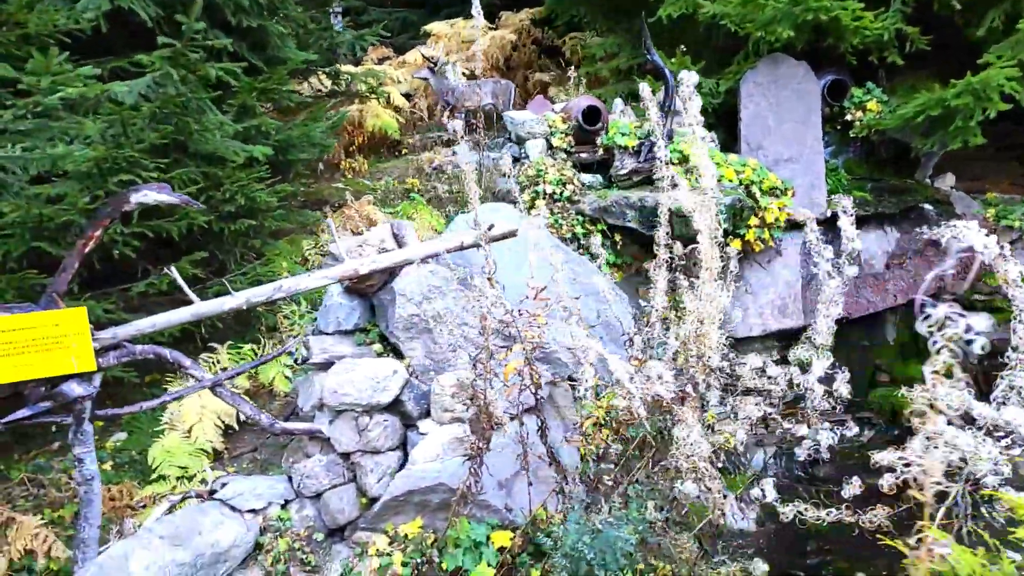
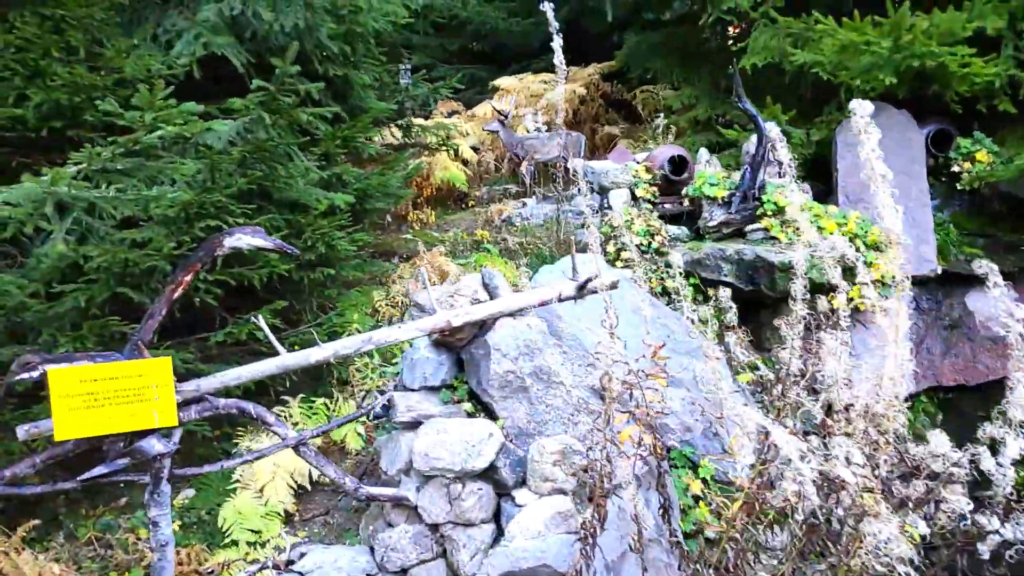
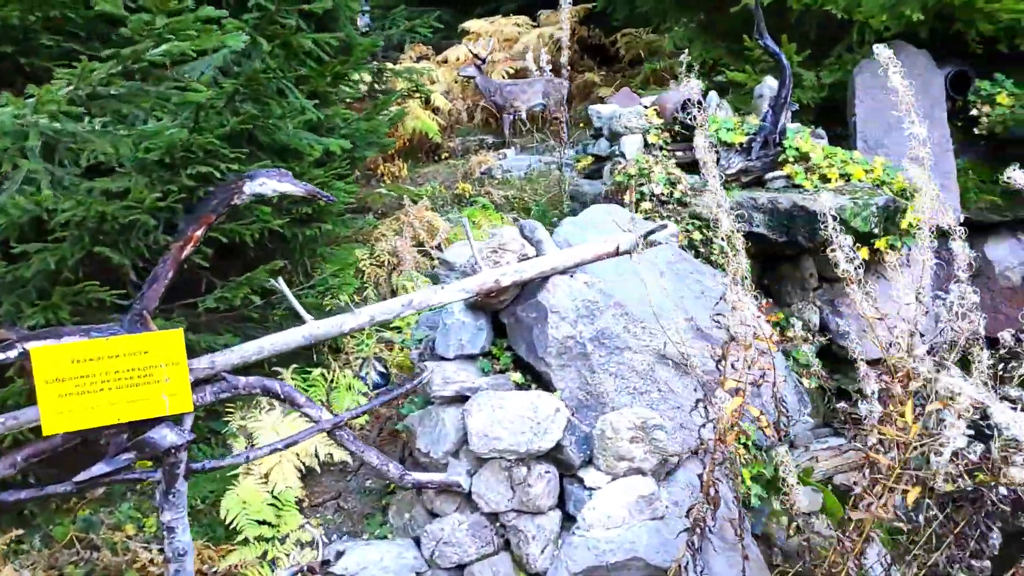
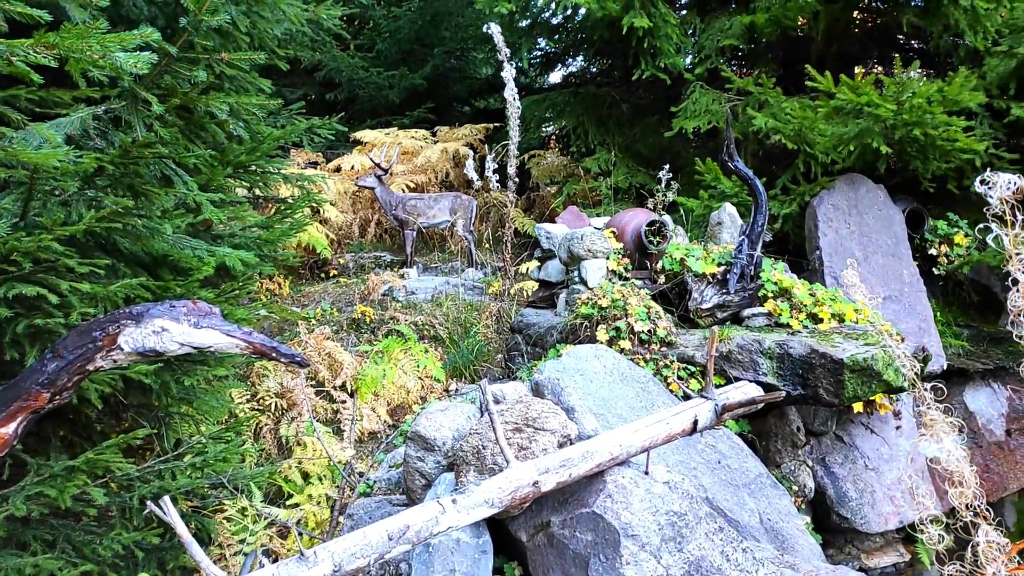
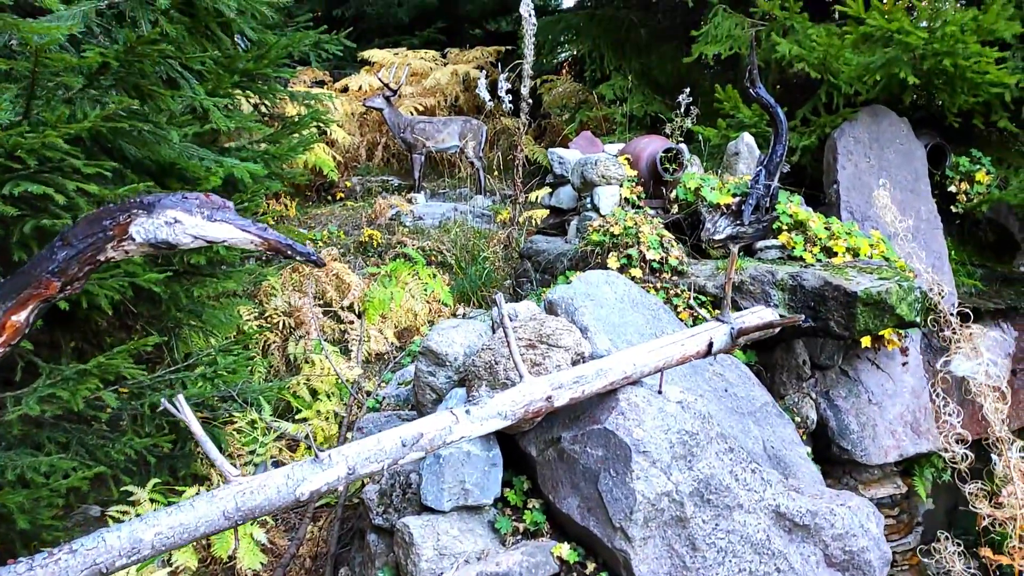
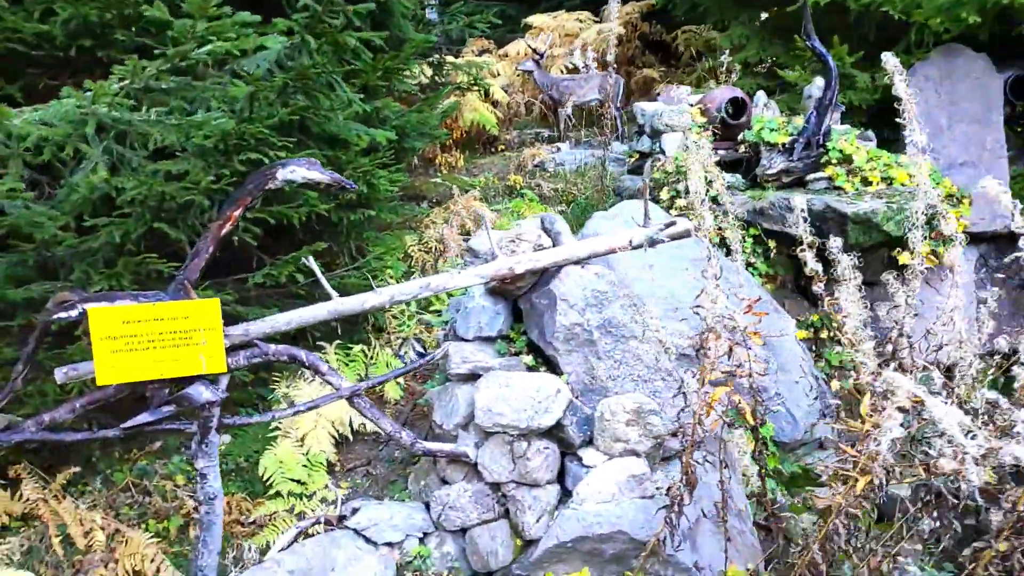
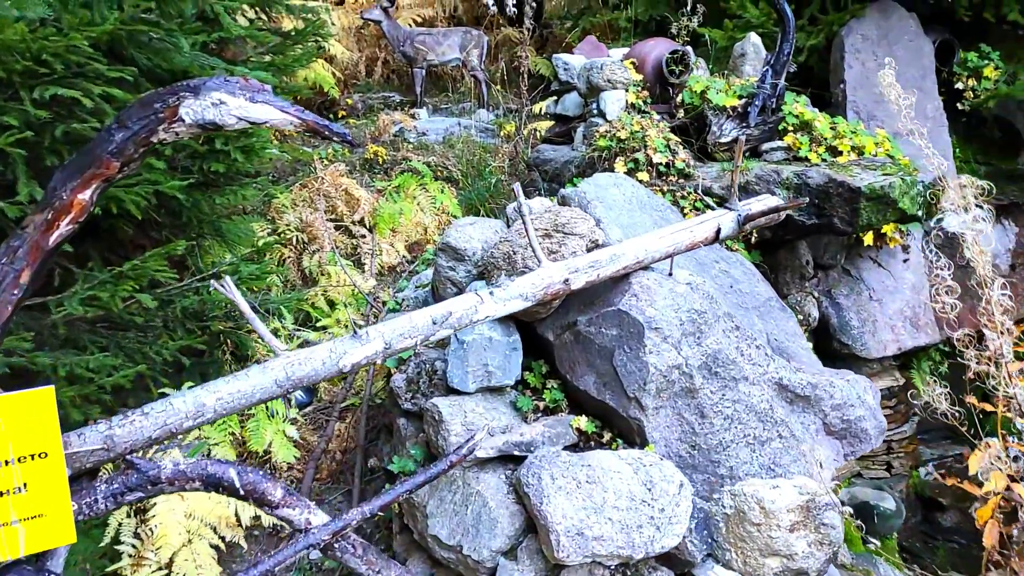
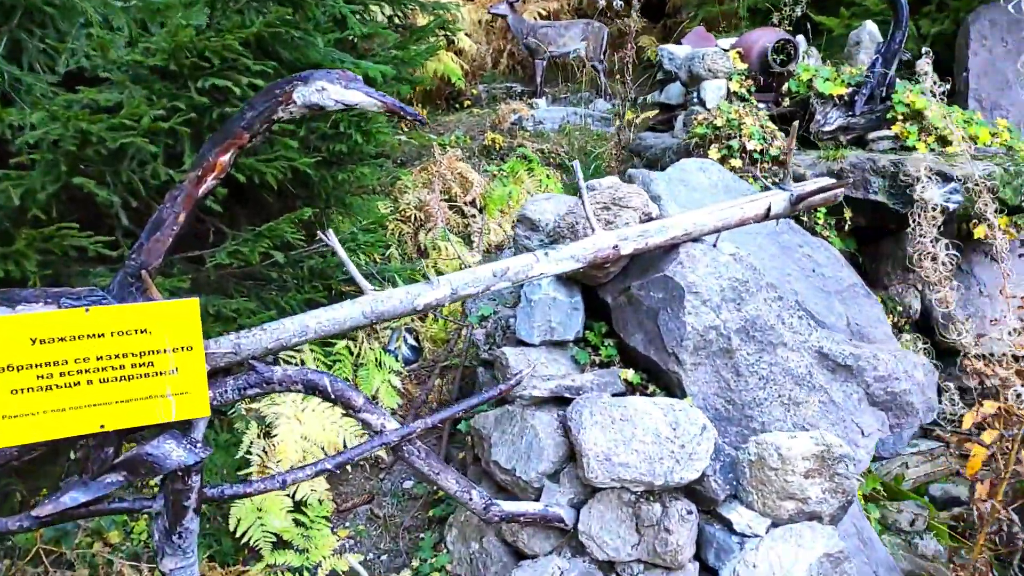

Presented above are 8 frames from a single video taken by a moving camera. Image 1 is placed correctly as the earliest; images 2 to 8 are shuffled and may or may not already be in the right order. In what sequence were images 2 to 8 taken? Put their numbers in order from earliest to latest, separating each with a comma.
2, 6, 3, 8, 7, 5, 4
